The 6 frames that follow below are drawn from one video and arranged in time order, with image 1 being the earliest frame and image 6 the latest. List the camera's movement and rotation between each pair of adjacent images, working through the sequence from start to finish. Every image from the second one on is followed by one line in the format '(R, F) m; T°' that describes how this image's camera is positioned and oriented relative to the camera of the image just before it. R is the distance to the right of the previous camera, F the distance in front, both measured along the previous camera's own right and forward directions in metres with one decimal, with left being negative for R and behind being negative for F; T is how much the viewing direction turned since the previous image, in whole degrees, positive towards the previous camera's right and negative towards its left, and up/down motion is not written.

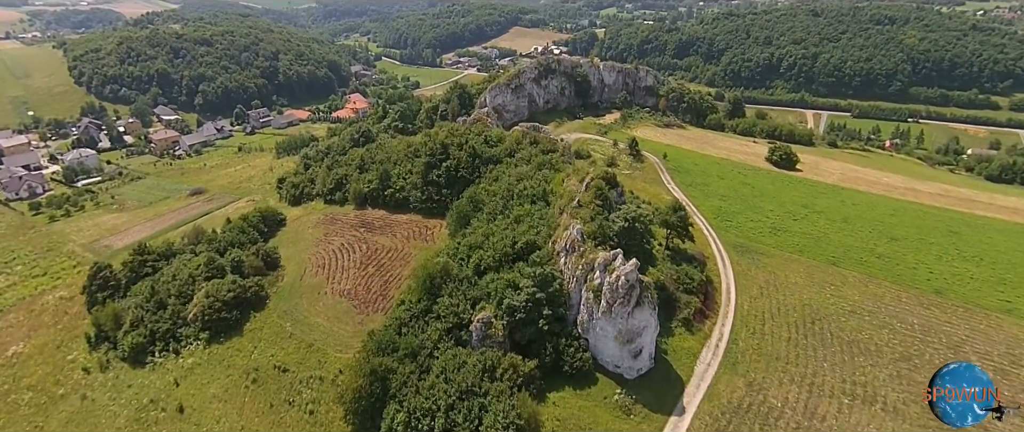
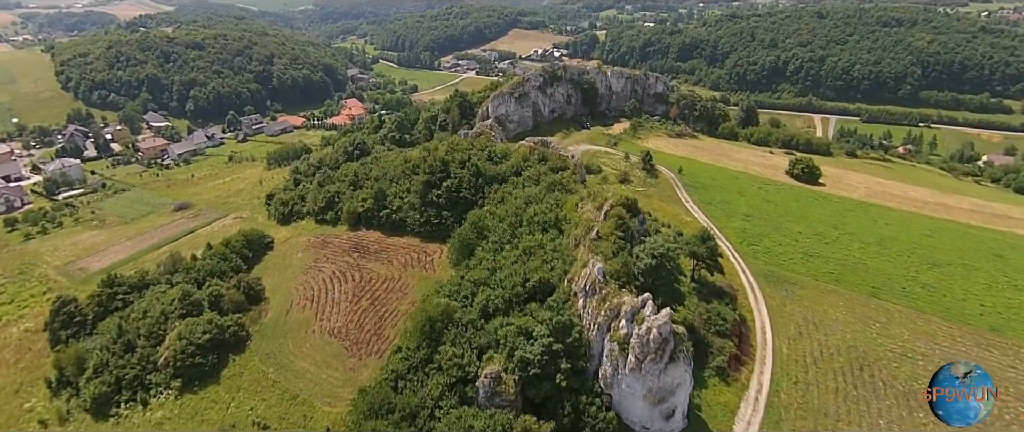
(-0.6, +3.7) m; 0°
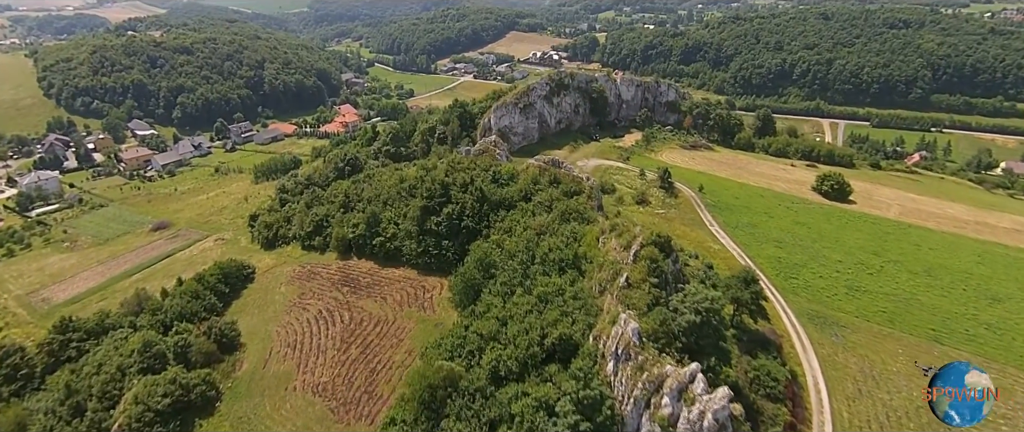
(-0.7, +4.4) m; 0°
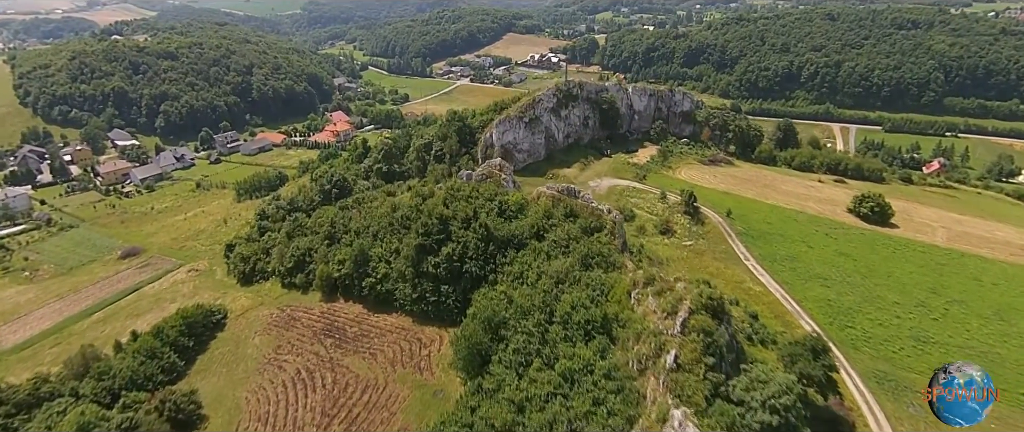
(-0.8, +5.1) m; 0°
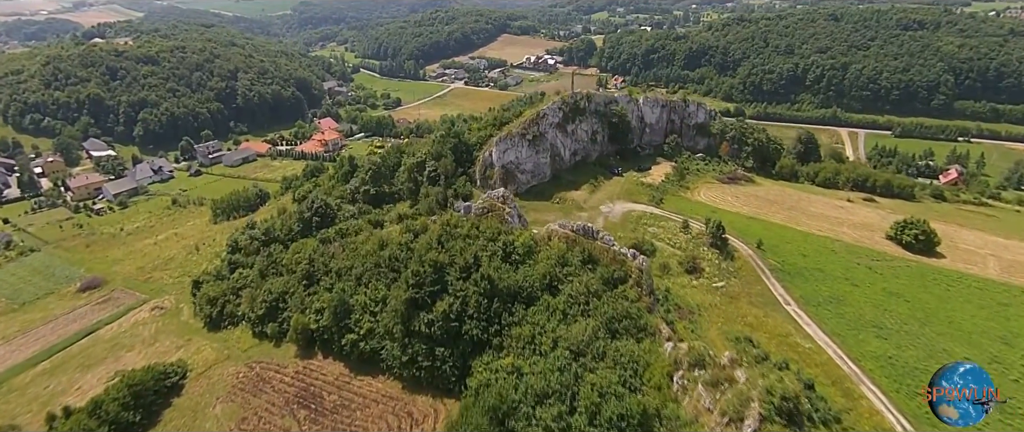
(-0.6, +5.0) m; +1°
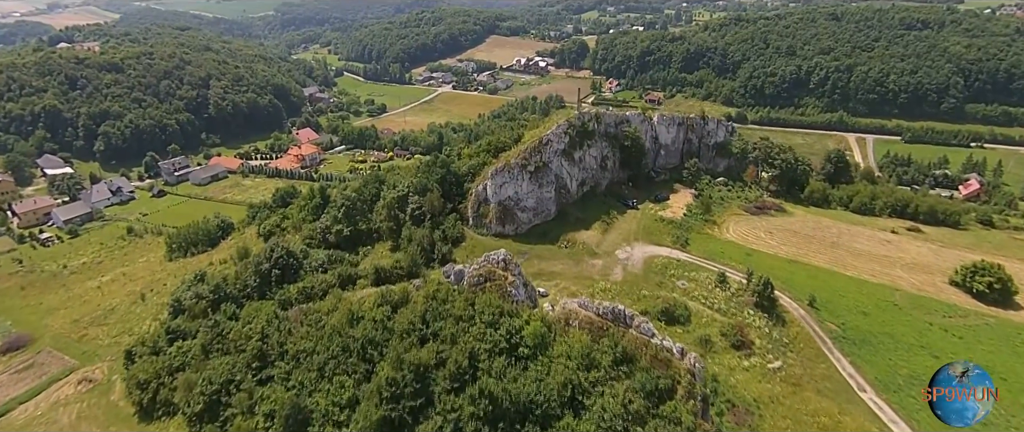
(-0.6, +6.9) m; +1°
